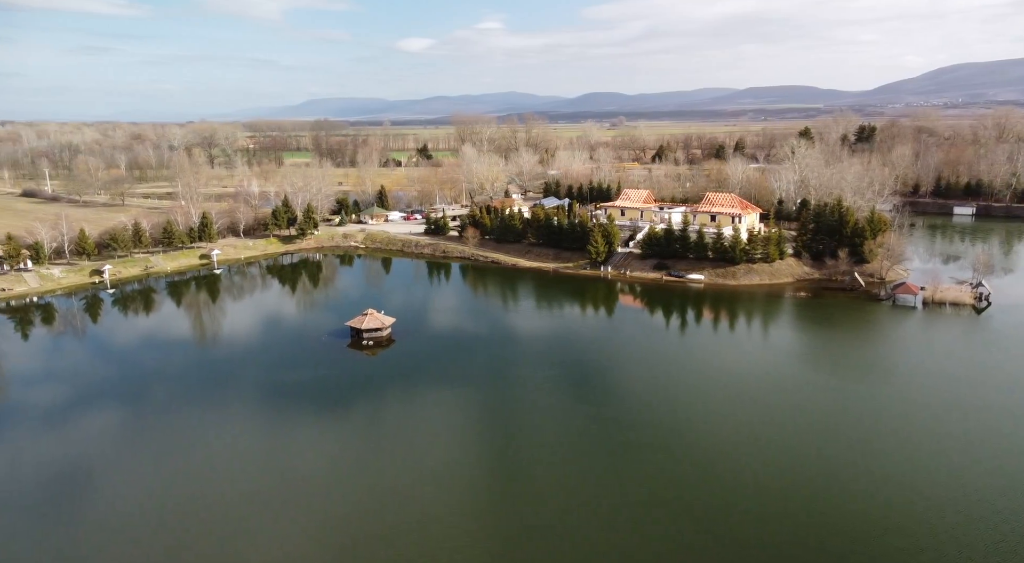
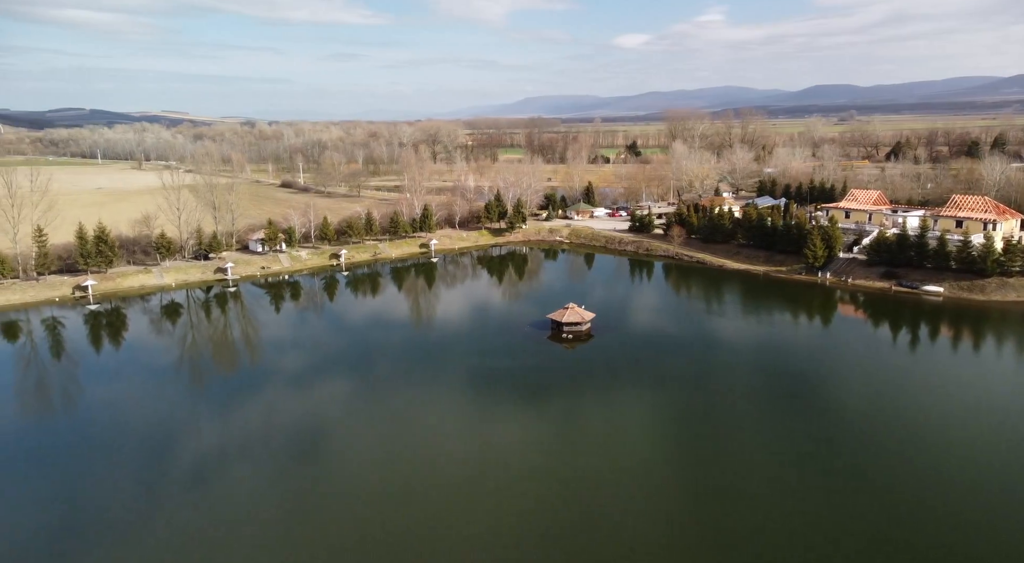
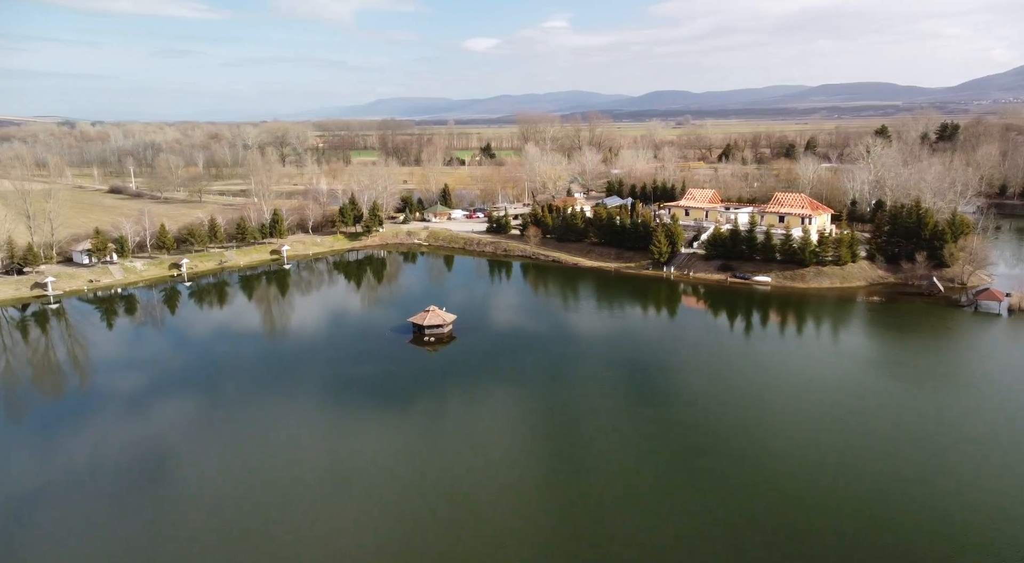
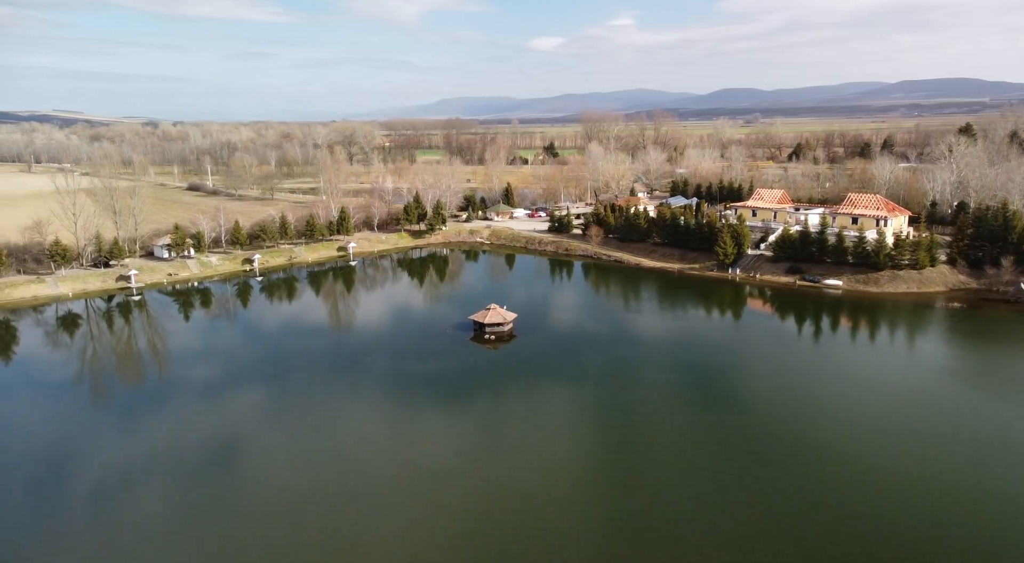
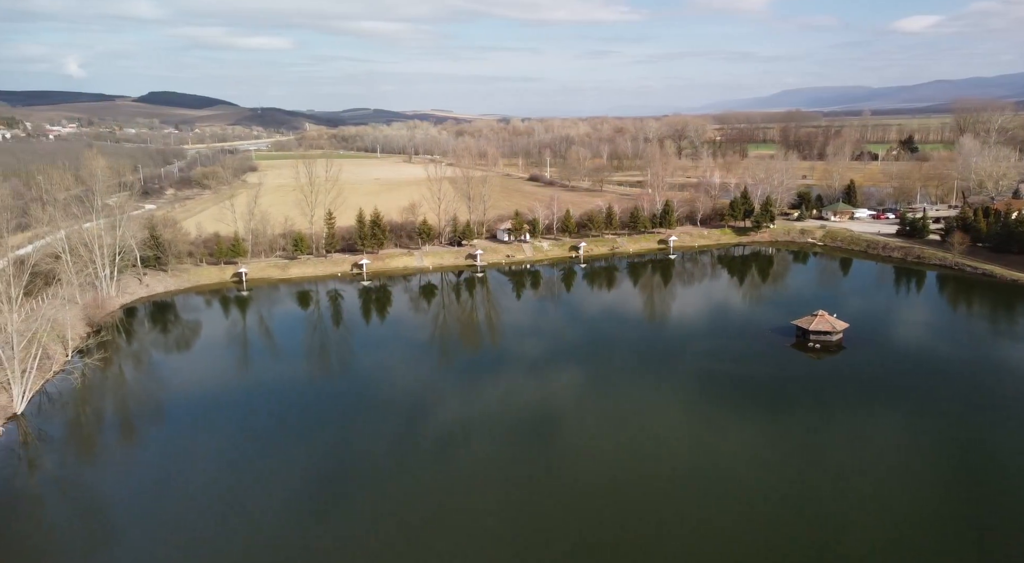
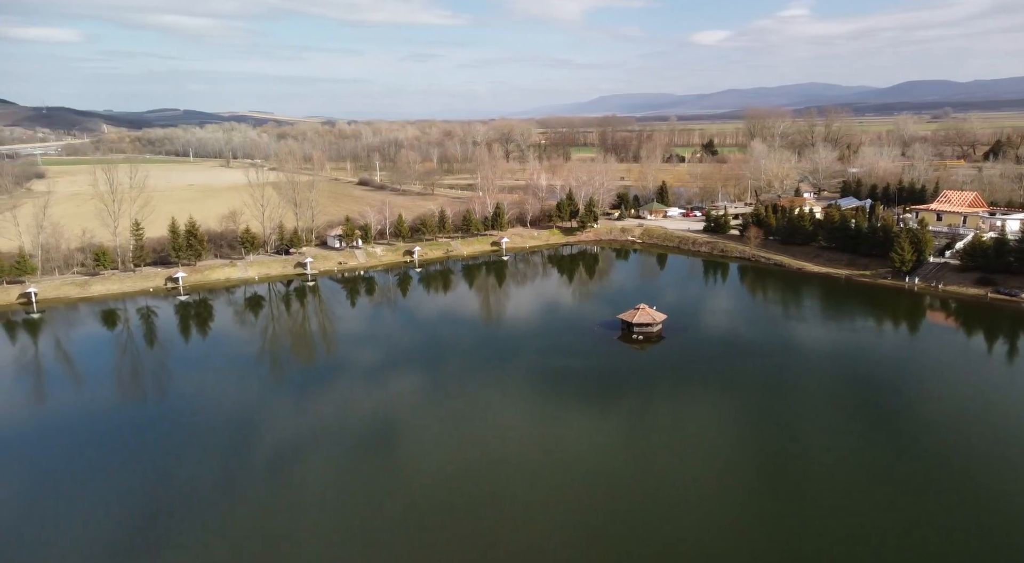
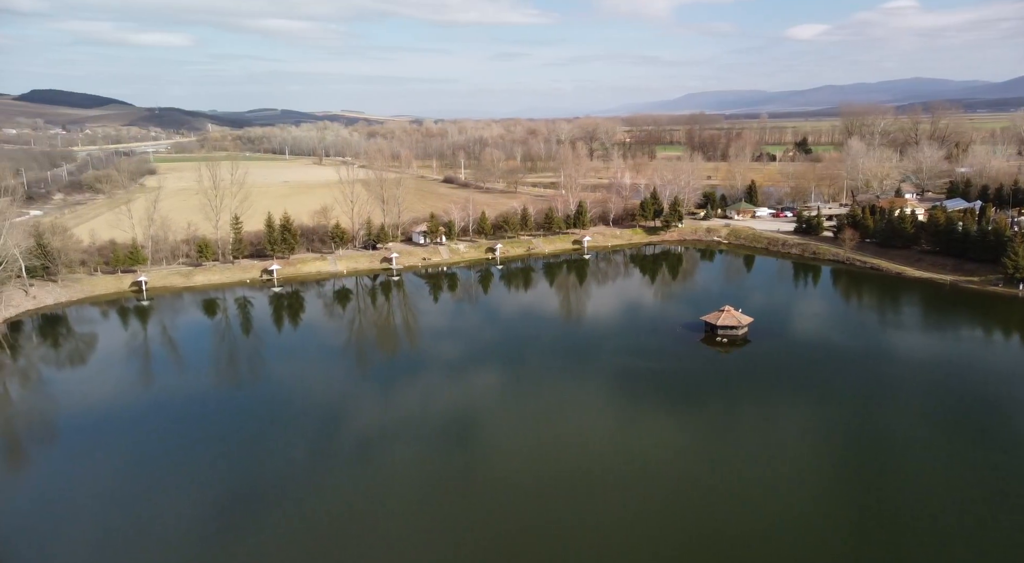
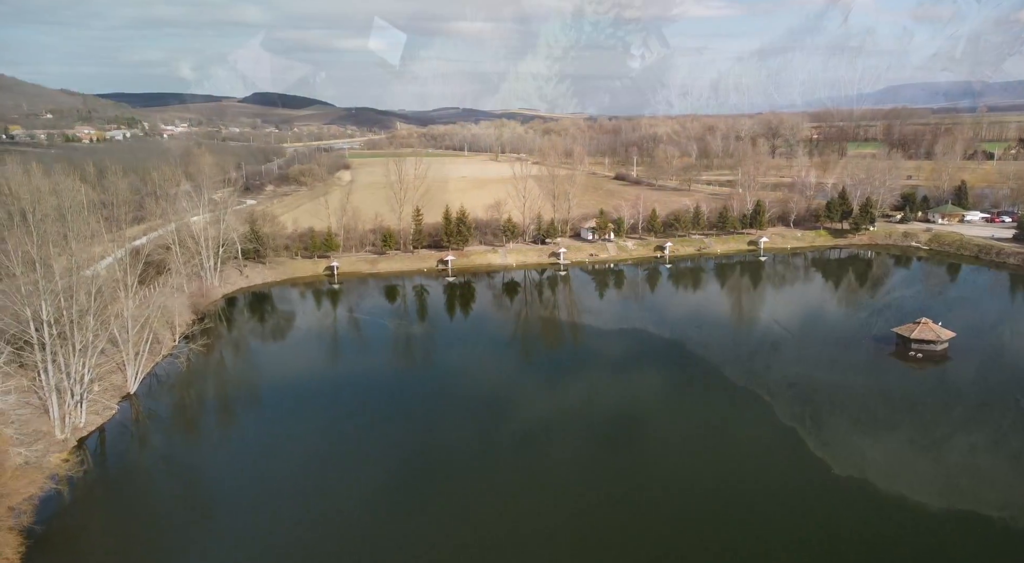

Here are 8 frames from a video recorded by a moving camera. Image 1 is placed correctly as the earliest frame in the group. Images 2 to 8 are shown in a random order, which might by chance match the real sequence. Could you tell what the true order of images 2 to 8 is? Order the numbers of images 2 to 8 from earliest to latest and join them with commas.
3, 4, 2, 6, 7, 5, 8
